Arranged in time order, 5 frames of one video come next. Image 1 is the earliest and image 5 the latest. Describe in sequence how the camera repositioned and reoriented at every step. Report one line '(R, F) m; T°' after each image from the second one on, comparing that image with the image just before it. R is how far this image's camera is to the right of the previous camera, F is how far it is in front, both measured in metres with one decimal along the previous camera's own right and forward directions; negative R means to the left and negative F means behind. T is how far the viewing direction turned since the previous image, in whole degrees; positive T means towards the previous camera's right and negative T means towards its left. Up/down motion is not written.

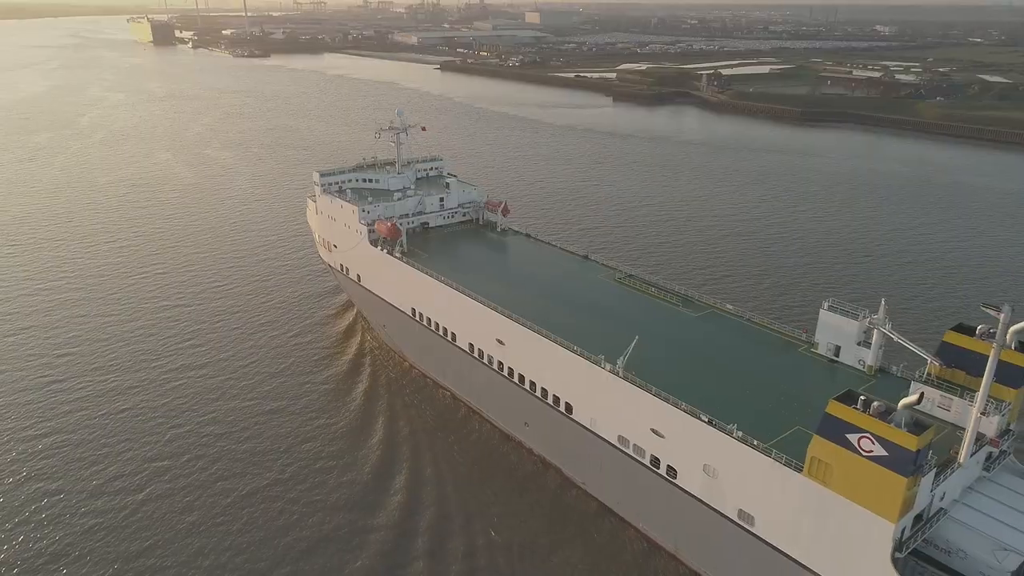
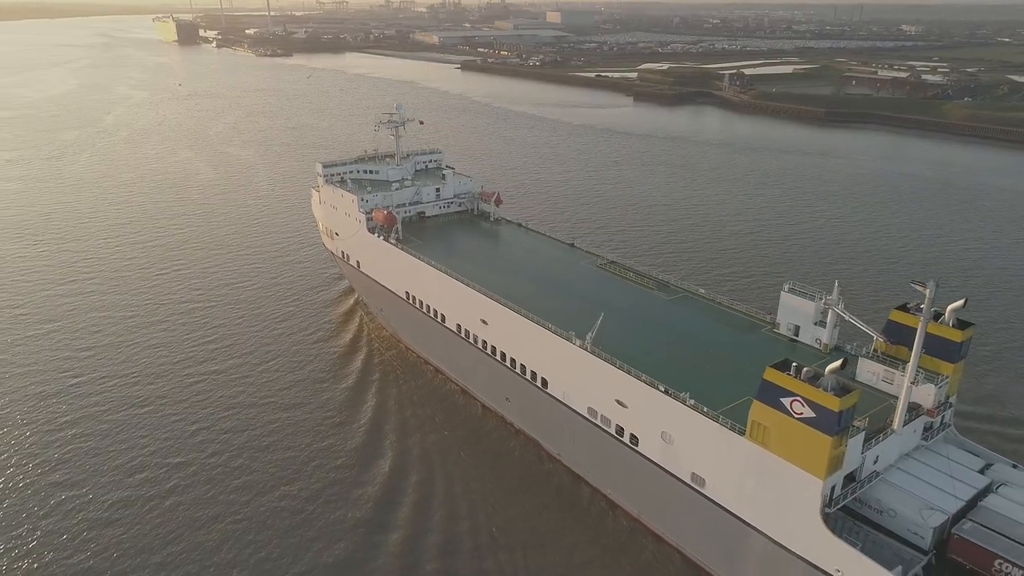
(+0.5, -0.5) m; -1°
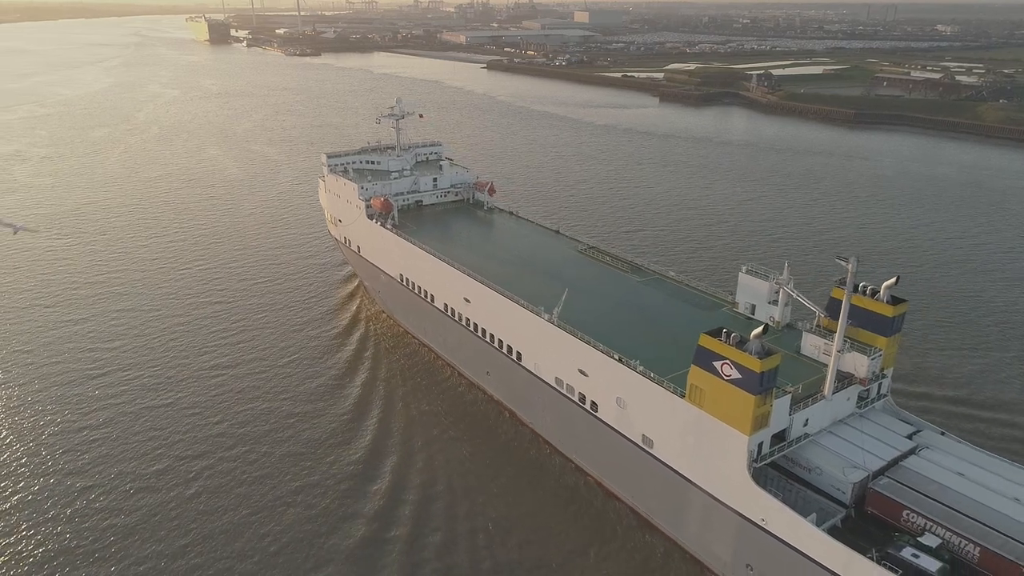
(+0.6, -0.6) m; -2°
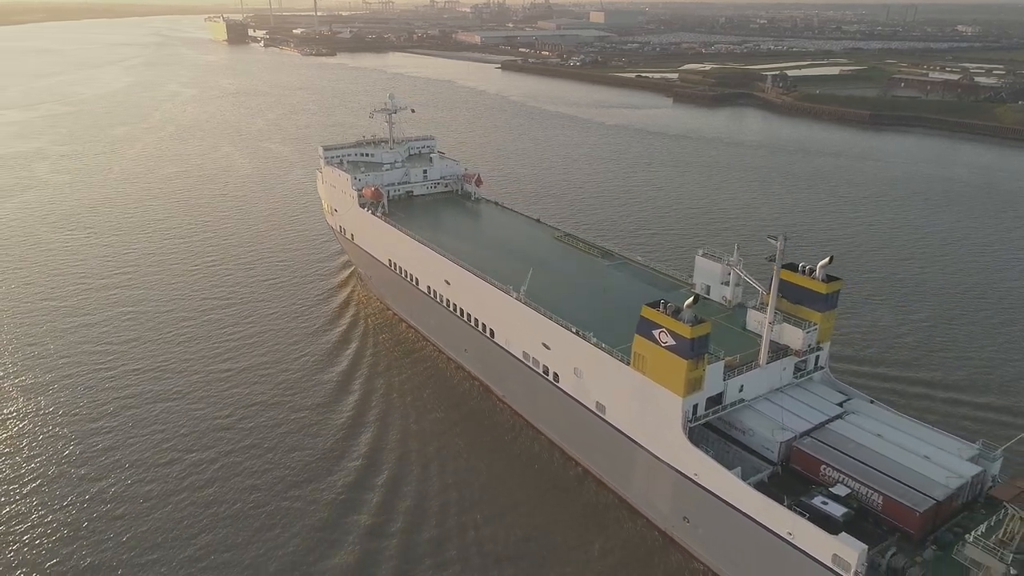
(+0.5, -0.6) m; -1°
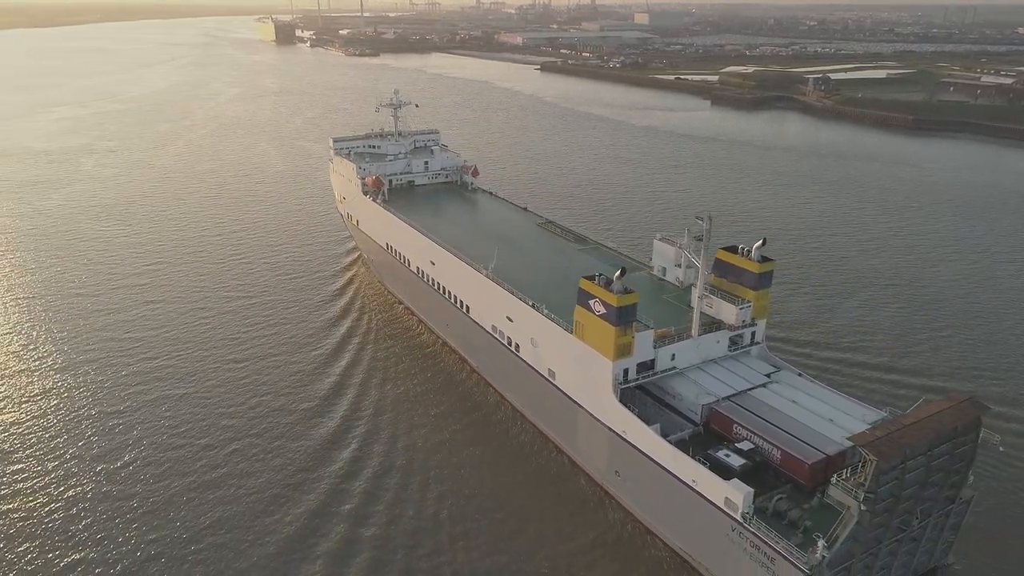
(+0.9, -0.8) m; -3°
